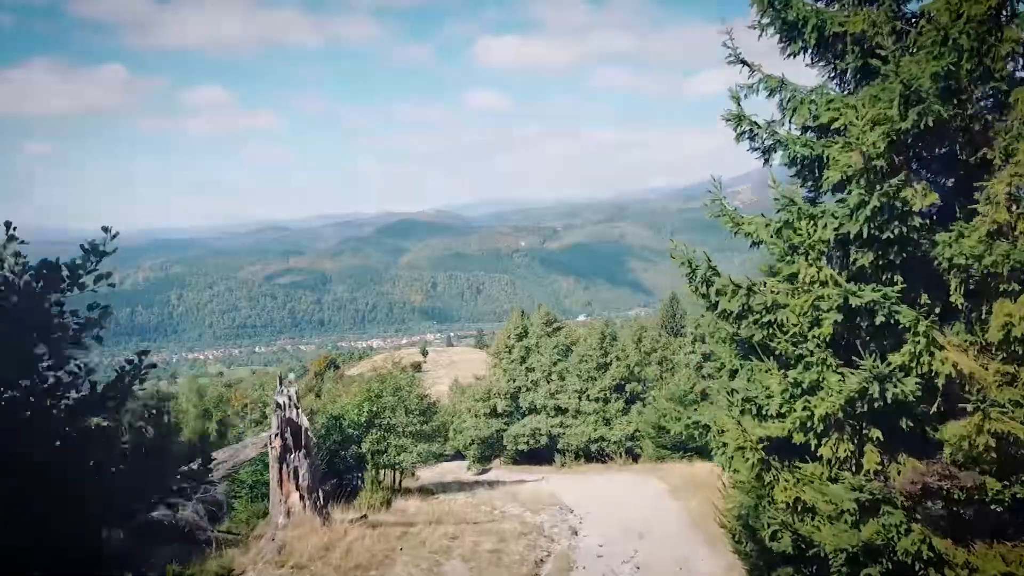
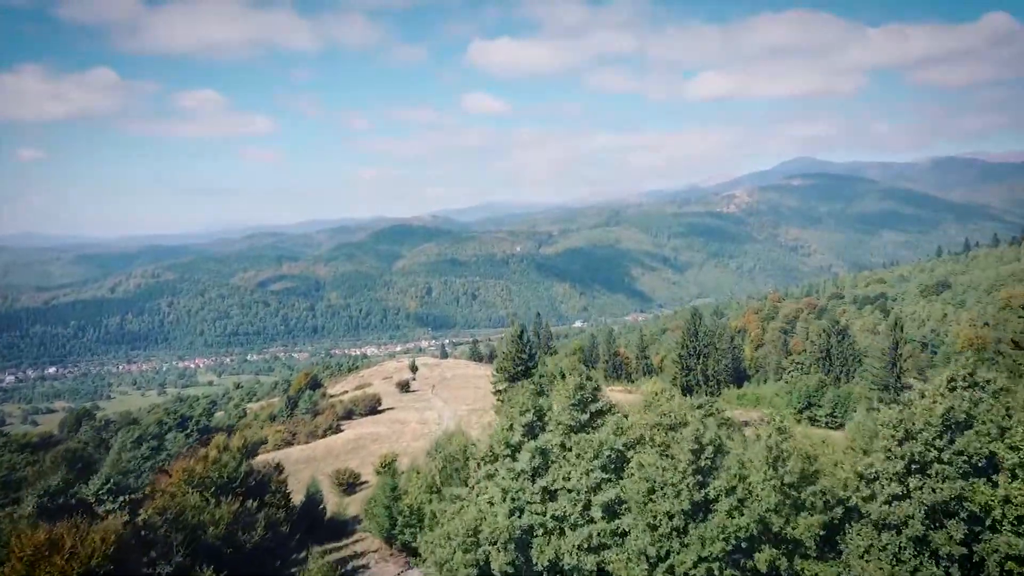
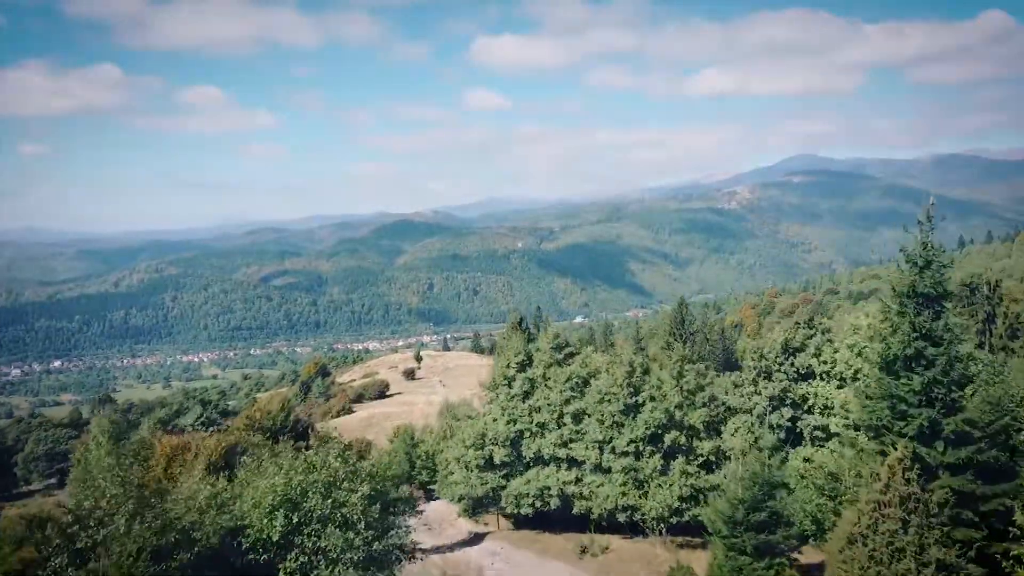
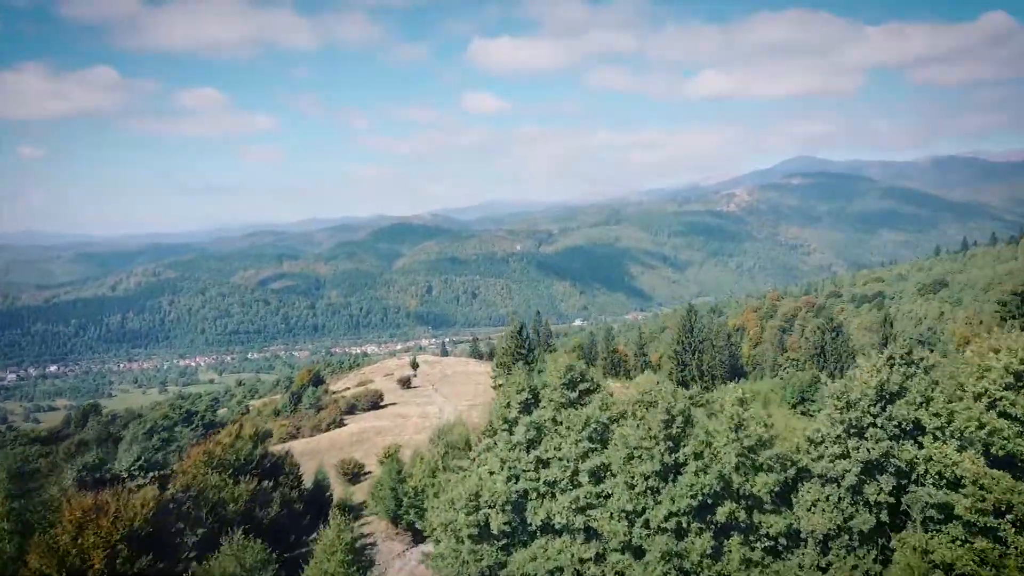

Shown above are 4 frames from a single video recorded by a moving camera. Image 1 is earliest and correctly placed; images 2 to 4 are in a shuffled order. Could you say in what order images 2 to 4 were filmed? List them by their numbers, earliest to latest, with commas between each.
3, 4, 2
